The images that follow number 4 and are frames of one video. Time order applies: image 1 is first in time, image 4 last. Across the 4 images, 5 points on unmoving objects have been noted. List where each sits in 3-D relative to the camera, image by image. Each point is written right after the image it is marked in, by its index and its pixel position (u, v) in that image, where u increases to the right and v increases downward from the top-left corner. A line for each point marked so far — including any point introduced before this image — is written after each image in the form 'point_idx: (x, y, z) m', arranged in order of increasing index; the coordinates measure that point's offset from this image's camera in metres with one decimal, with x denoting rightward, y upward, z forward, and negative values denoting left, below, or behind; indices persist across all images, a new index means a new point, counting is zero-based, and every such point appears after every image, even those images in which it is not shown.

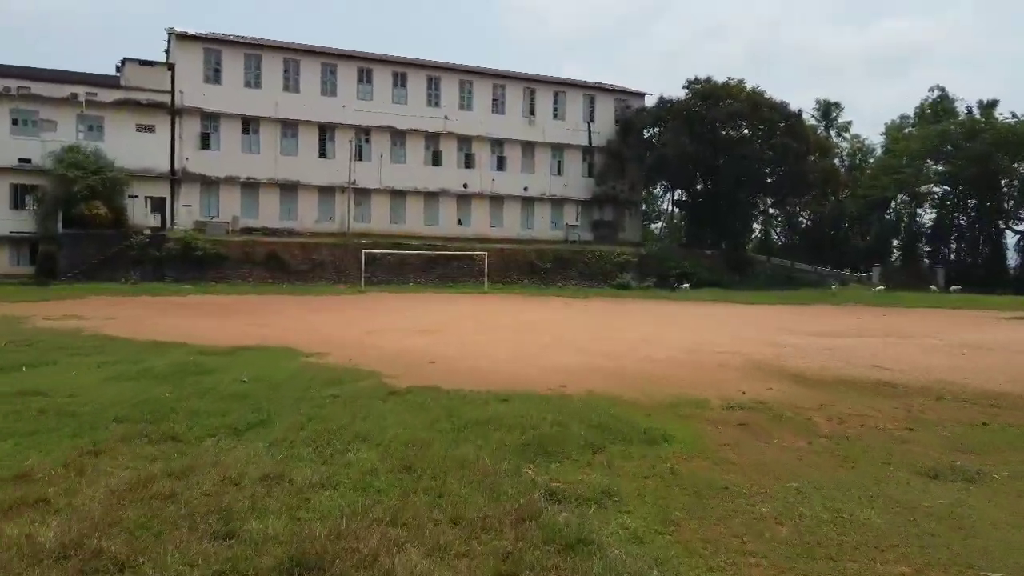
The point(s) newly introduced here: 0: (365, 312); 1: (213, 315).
0: (-3.2, -0.5, +18.4) m
1: (-5.8, -0.6, +16.3) m
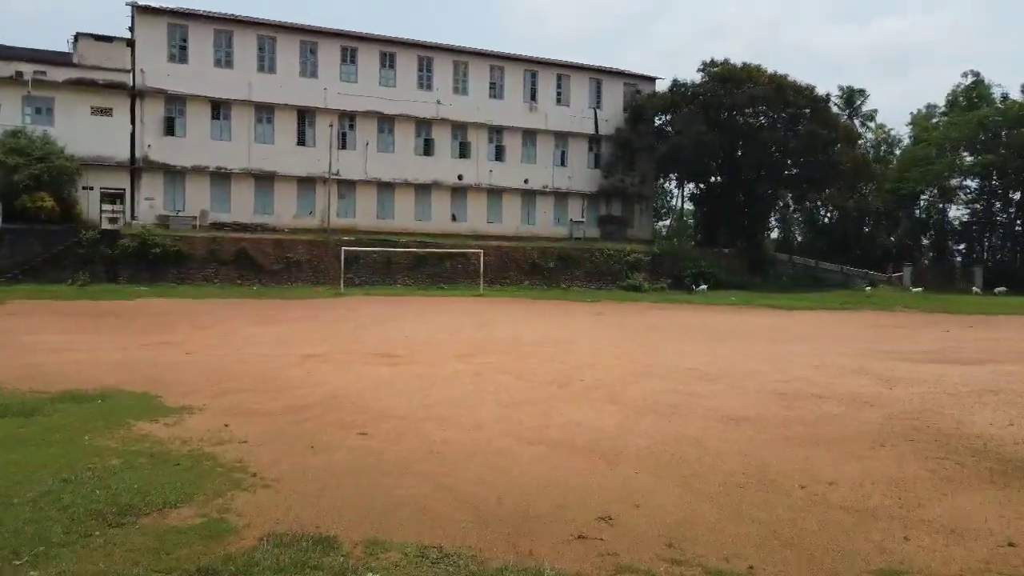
0: (-3.3, -0.6, +15.2) m
1: (-5.8, -0.6, +13.0) m
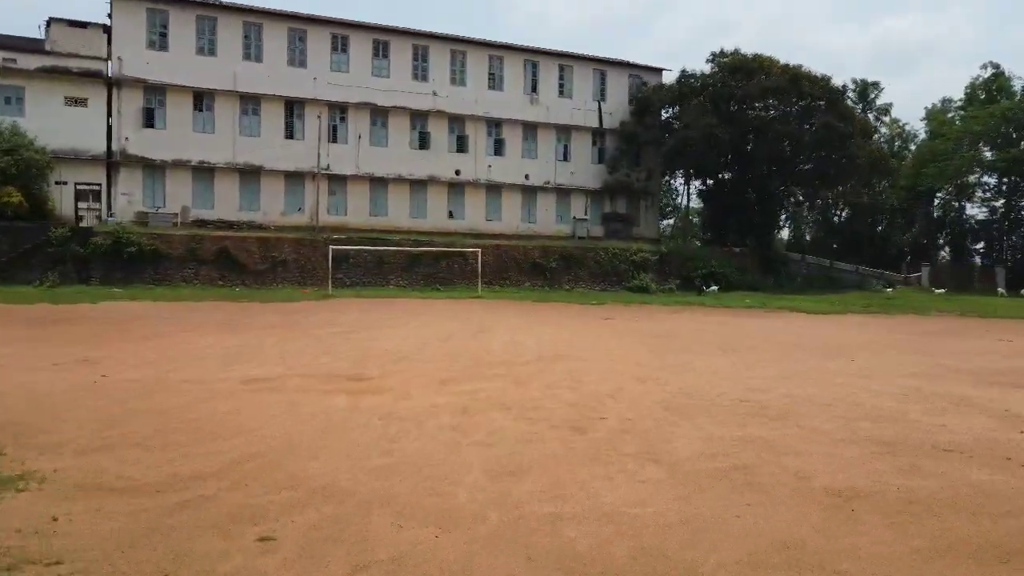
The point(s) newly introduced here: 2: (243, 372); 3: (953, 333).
0: (-3.3, -0.6, +13.6) m
1: (-5.8, -0.7, +11.4) m
2: (-2.7, -0.8, +8.5) m
3: (+8.3, -0.8, +15.7) m
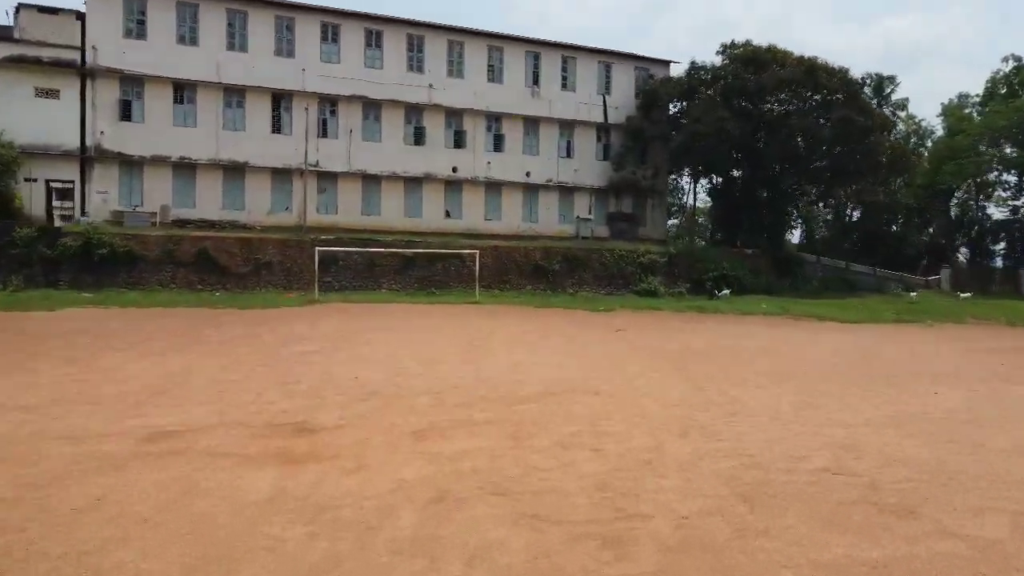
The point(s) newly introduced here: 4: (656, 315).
0: (-3.3, -0.7, +11.9) m
1: (-5.8, -0.8, +9.8) m
2: (-2.8, -1.0, +6.9) m
3: (+8.3, -1.0, +14.1) m
4: (+3.2, -0.6, +18.6) m
